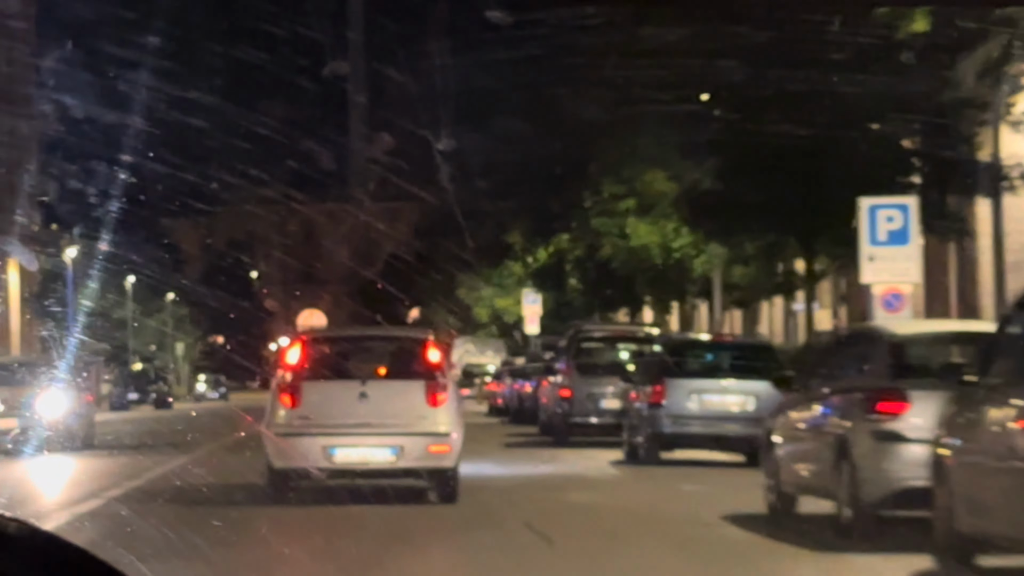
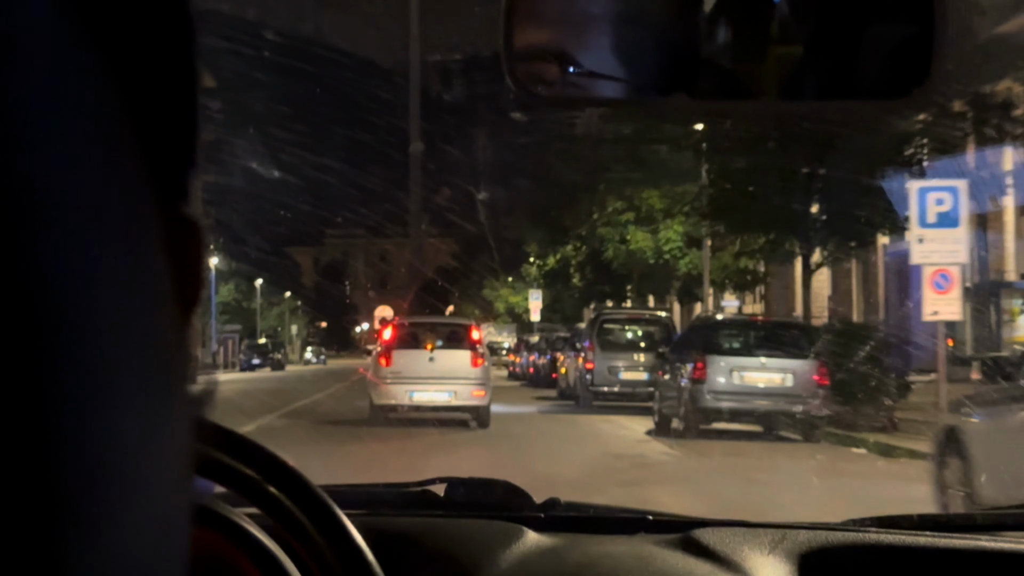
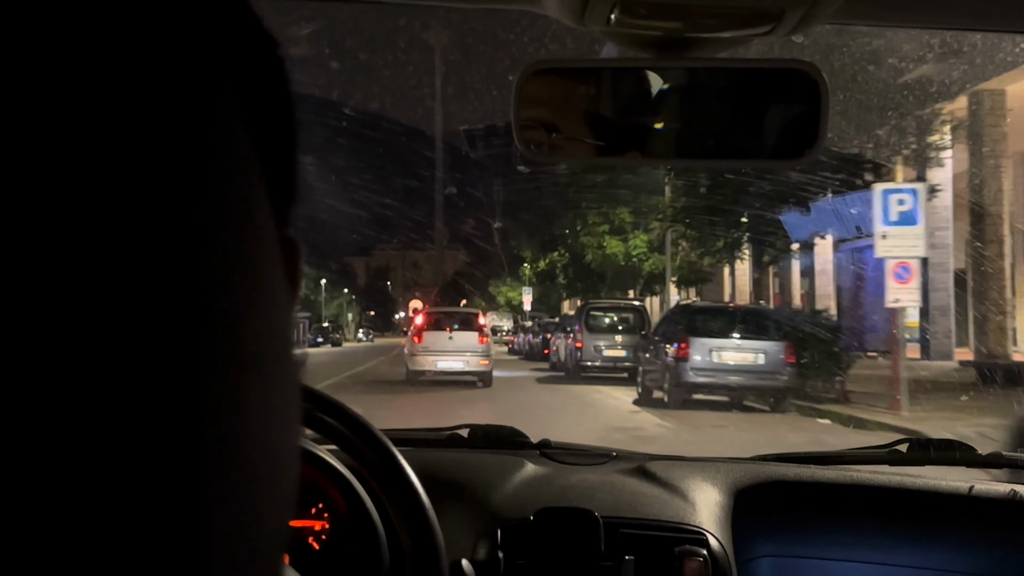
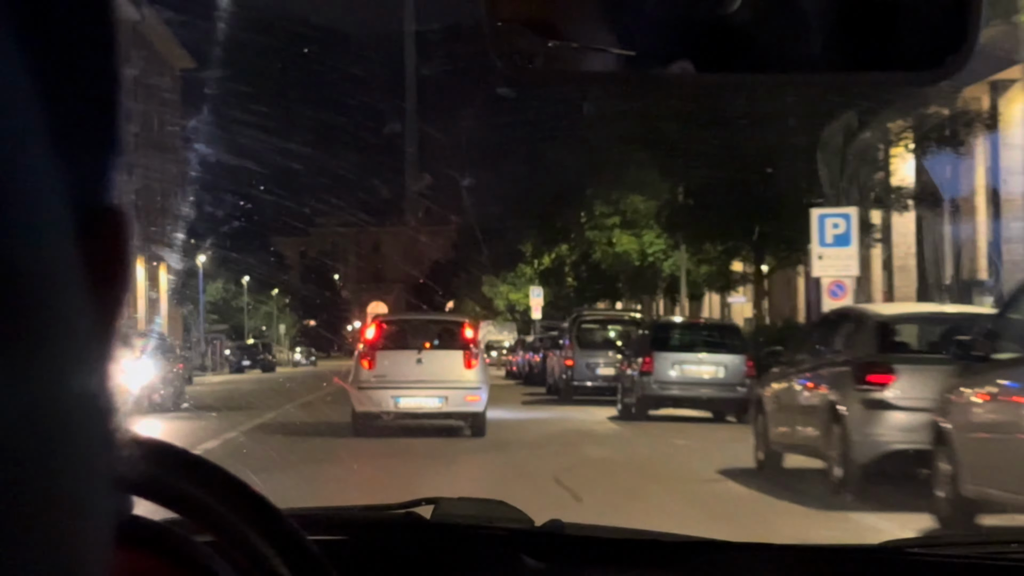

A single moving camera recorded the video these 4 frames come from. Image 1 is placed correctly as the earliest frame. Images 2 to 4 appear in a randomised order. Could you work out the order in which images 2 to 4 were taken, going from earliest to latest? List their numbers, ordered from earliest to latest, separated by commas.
4, 2, 3
